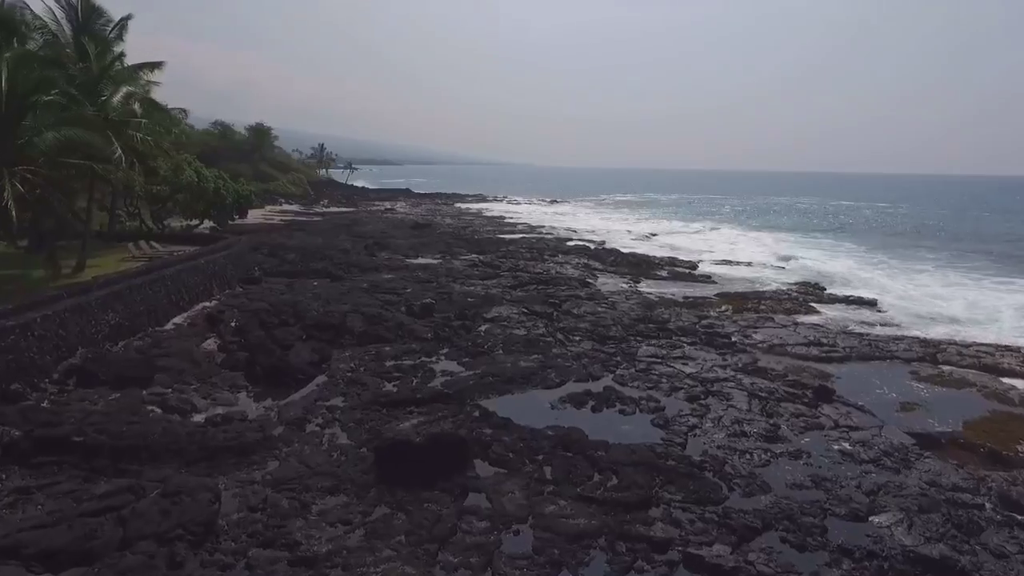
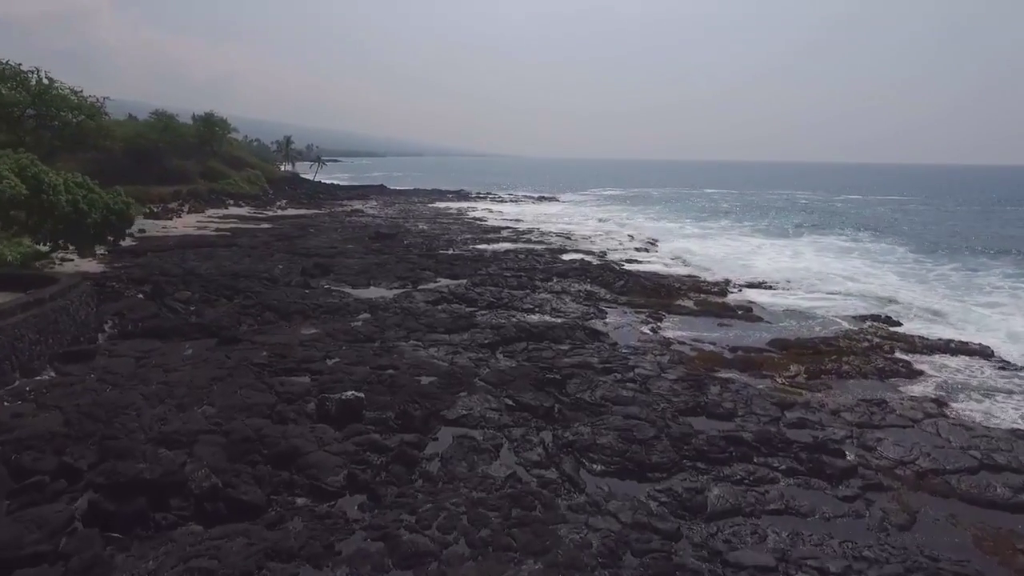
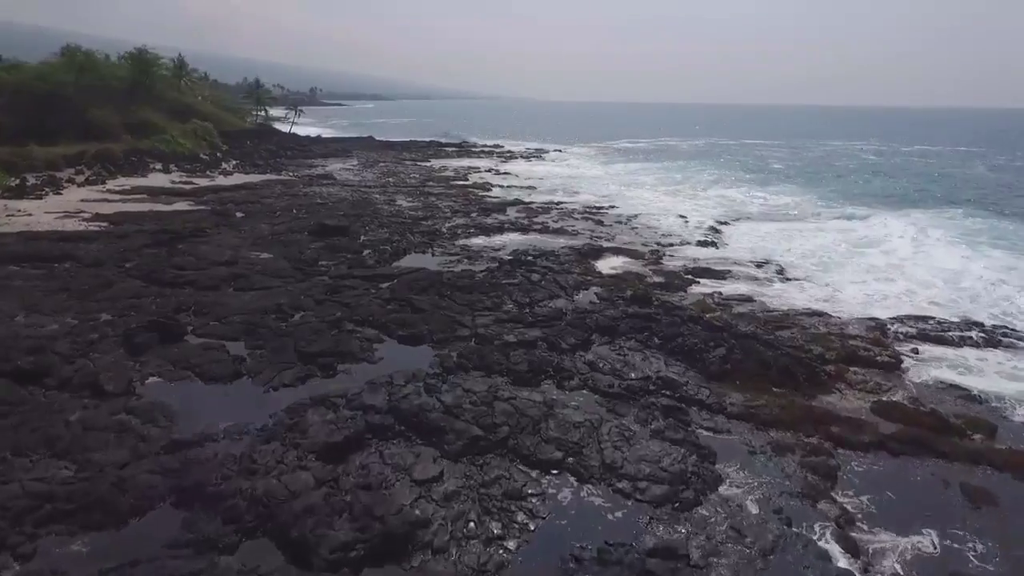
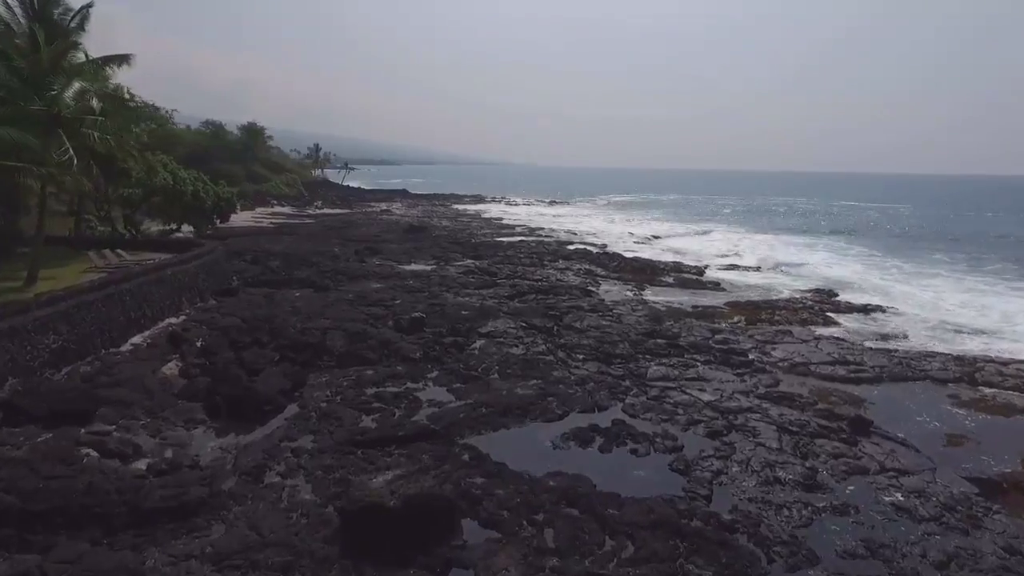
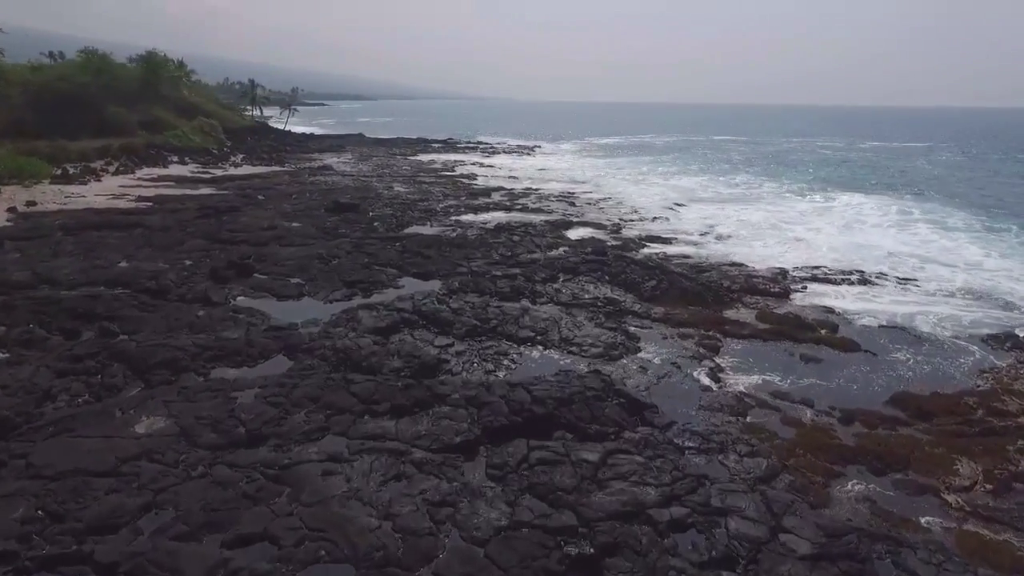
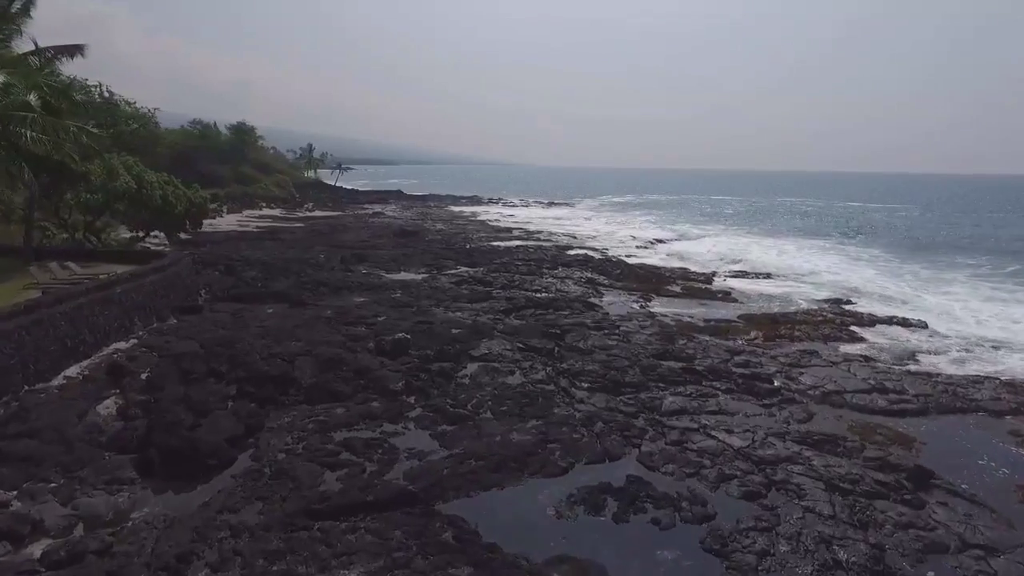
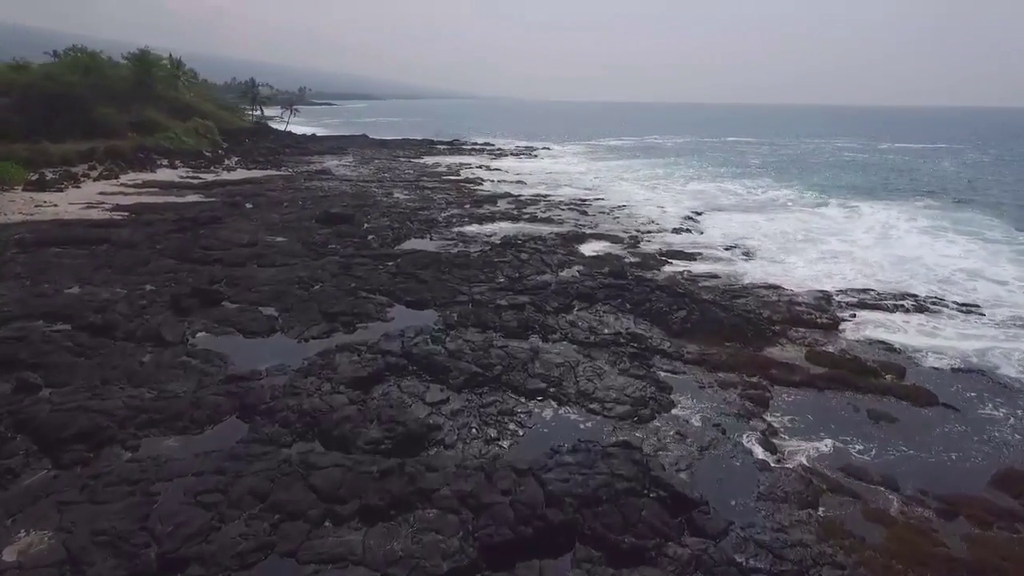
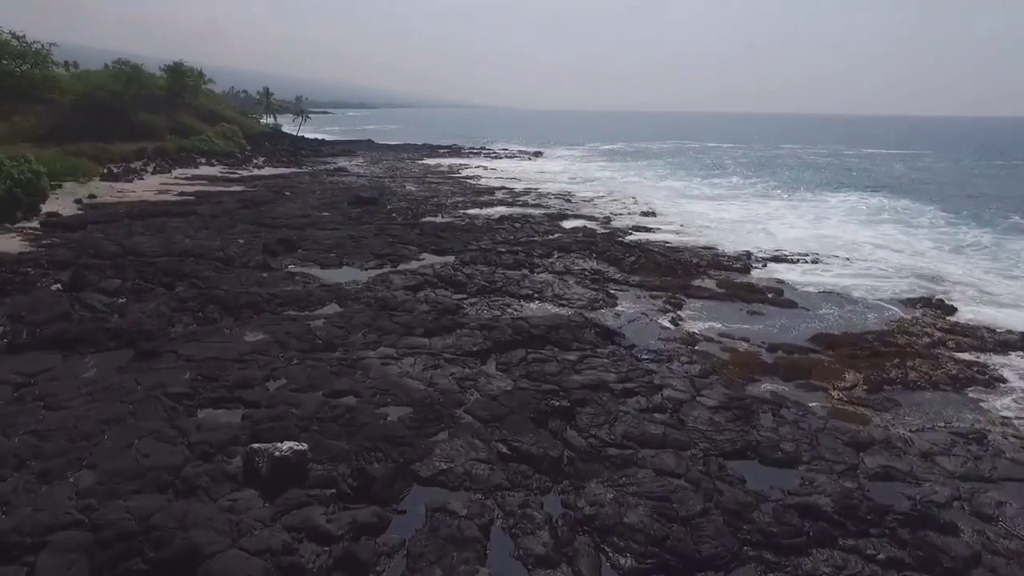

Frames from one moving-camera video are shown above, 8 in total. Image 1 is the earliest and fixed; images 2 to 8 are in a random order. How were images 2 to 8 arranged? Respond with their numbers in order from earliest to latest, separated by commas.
4, 6, 2, 8, 5, 7, 3
